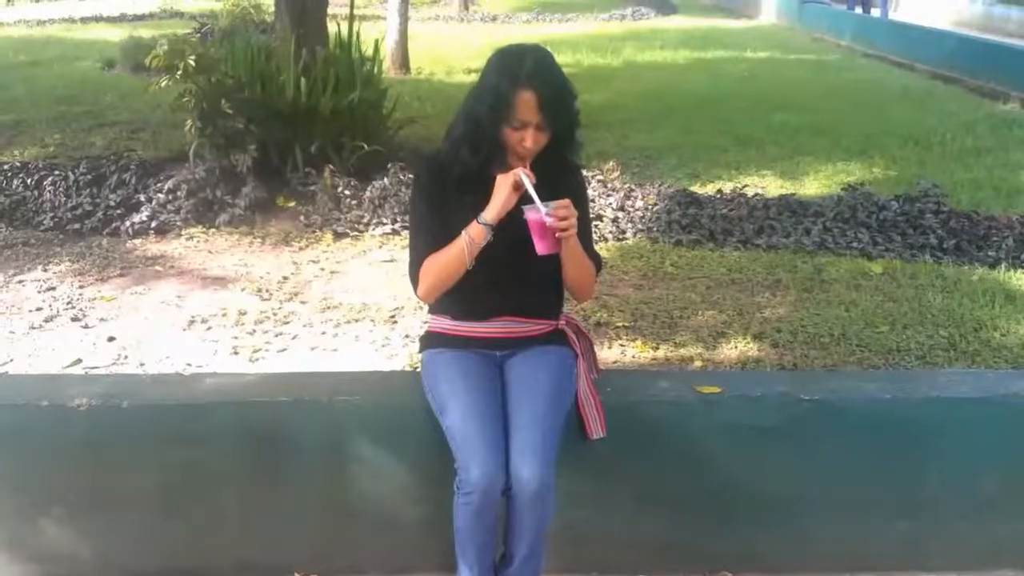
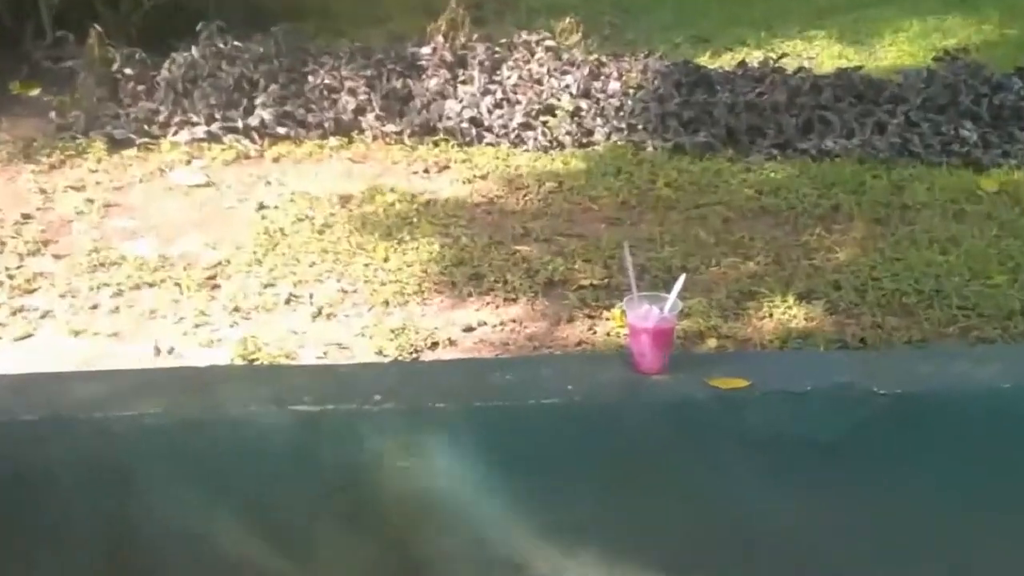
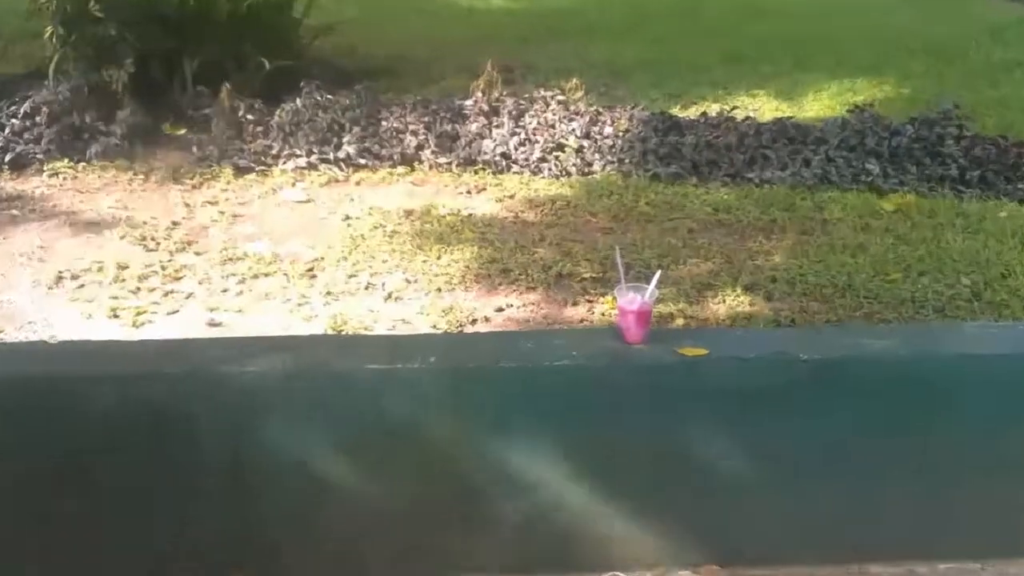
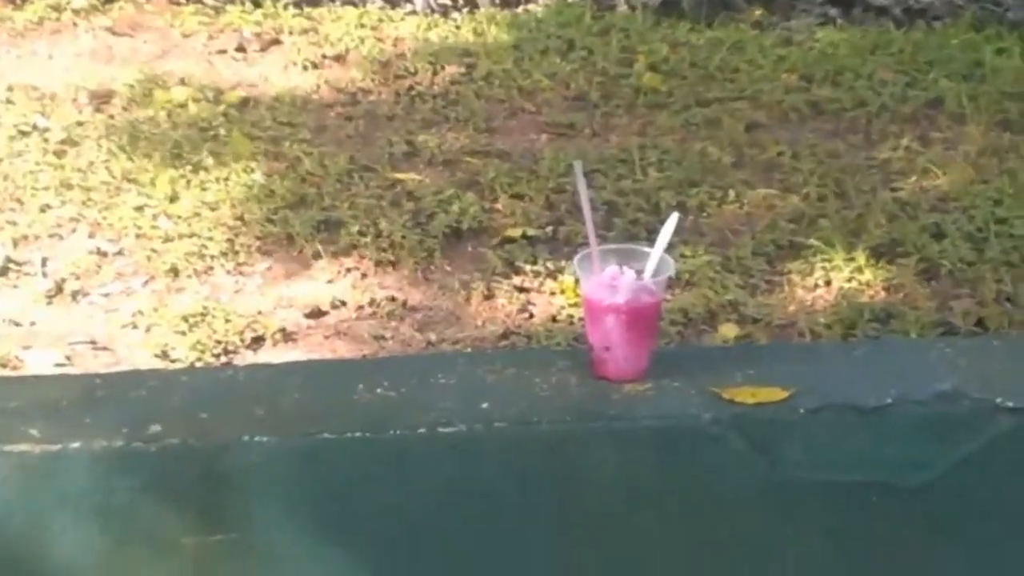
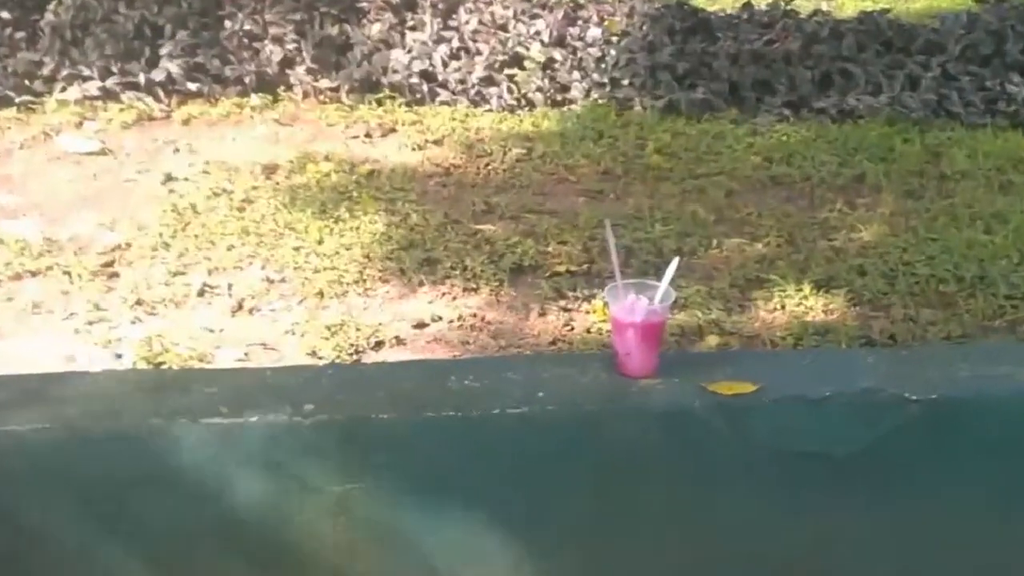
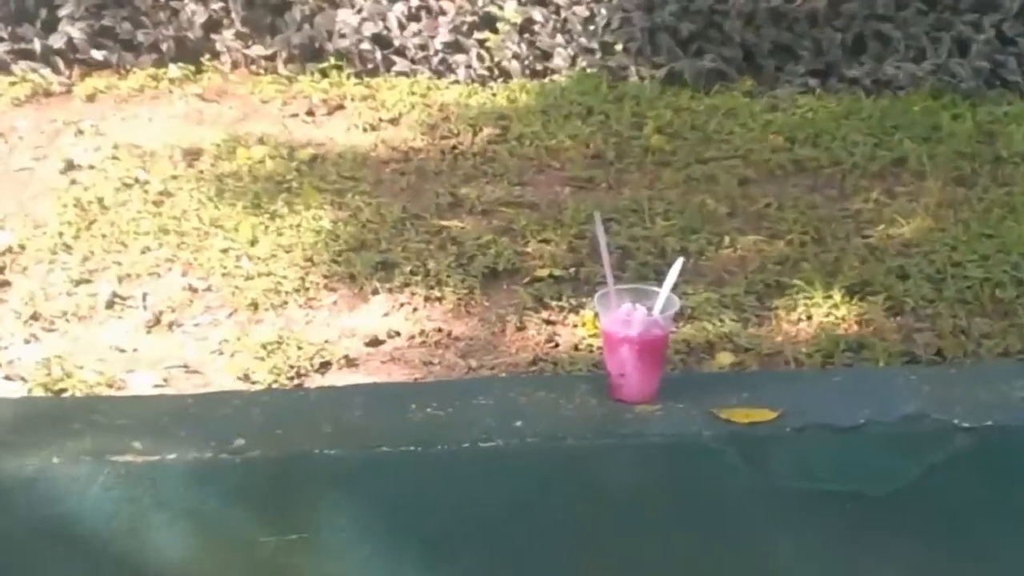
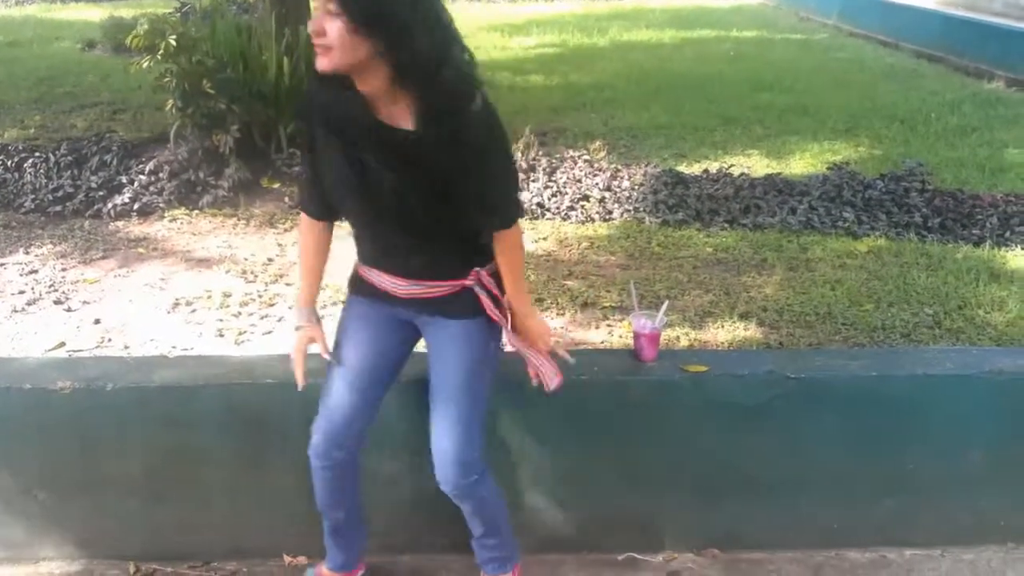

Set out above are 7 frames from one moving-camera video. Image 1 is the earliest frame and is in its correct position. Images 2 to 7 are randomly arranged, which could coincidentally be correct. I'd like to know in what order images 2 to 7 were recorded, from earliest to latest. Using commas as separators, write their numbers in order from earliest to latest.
7, 3, 2, 5, 6, 4
